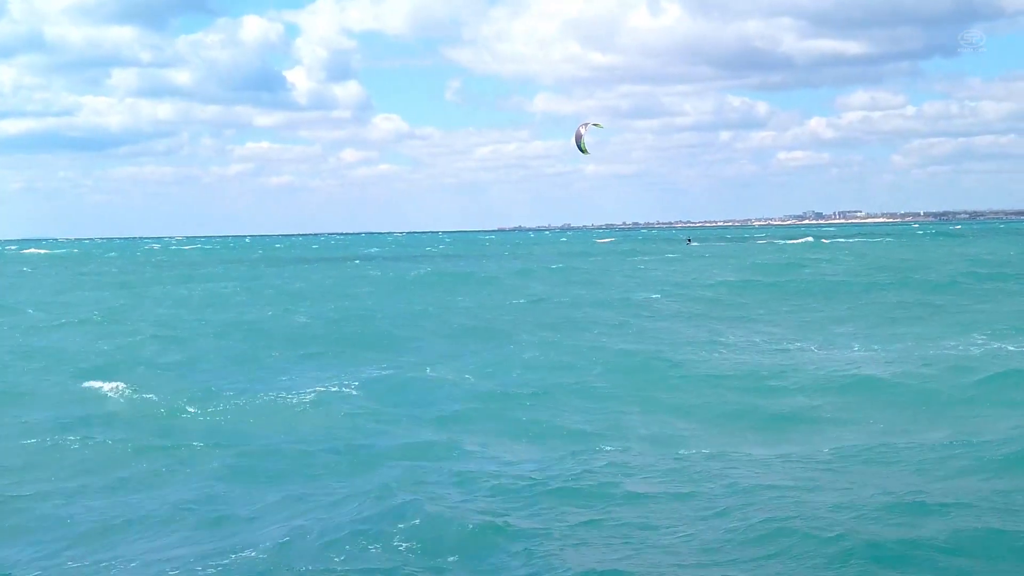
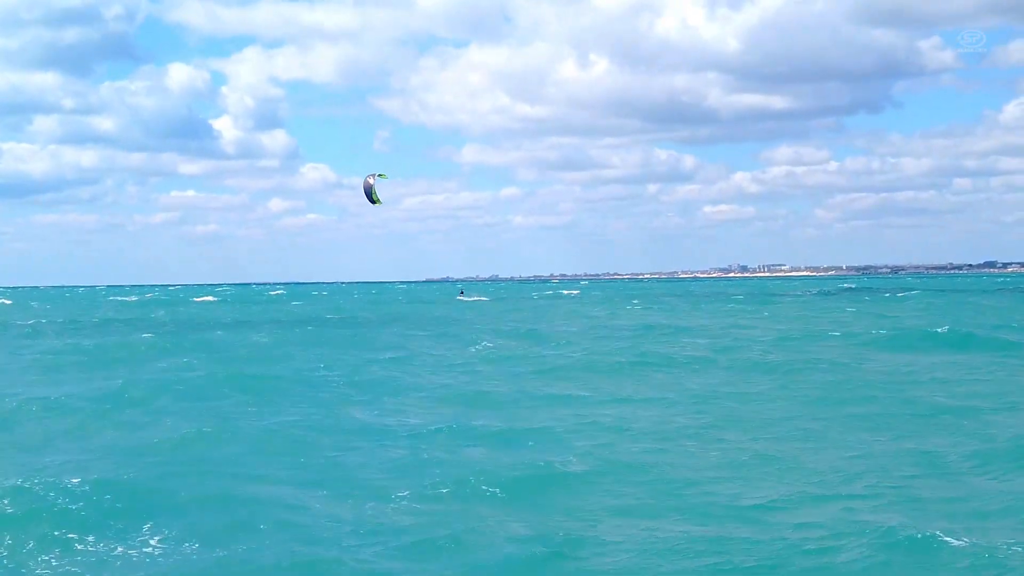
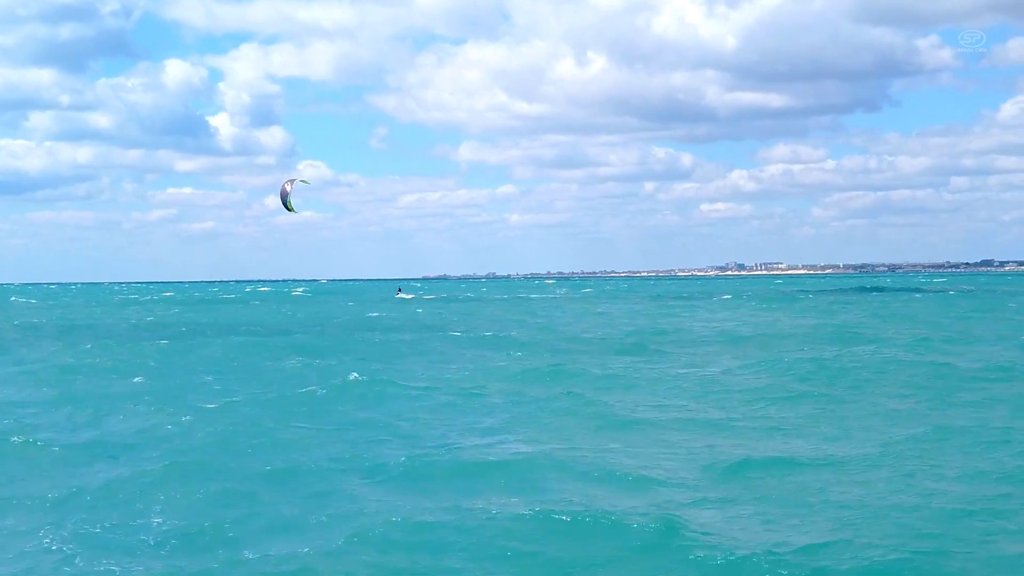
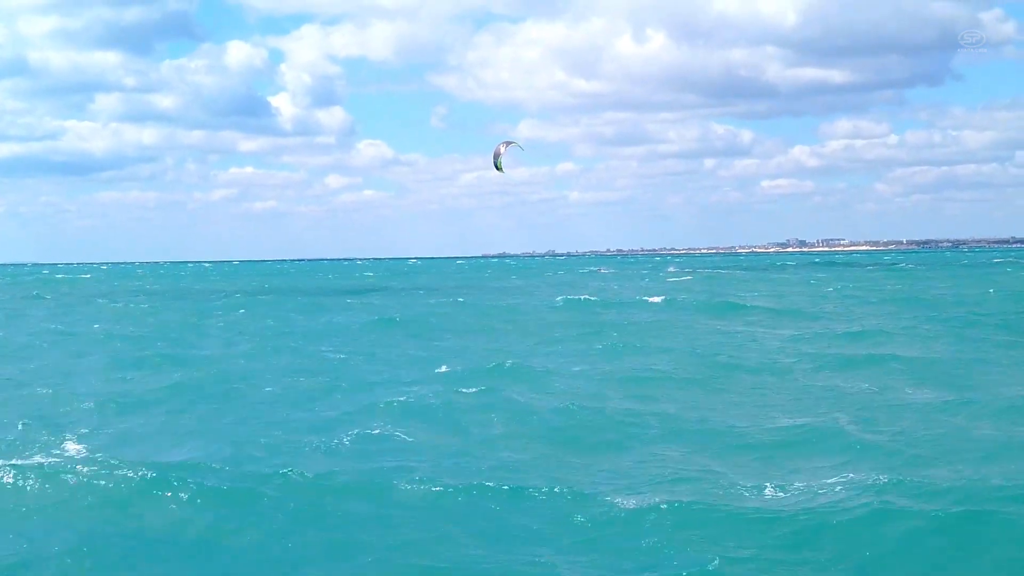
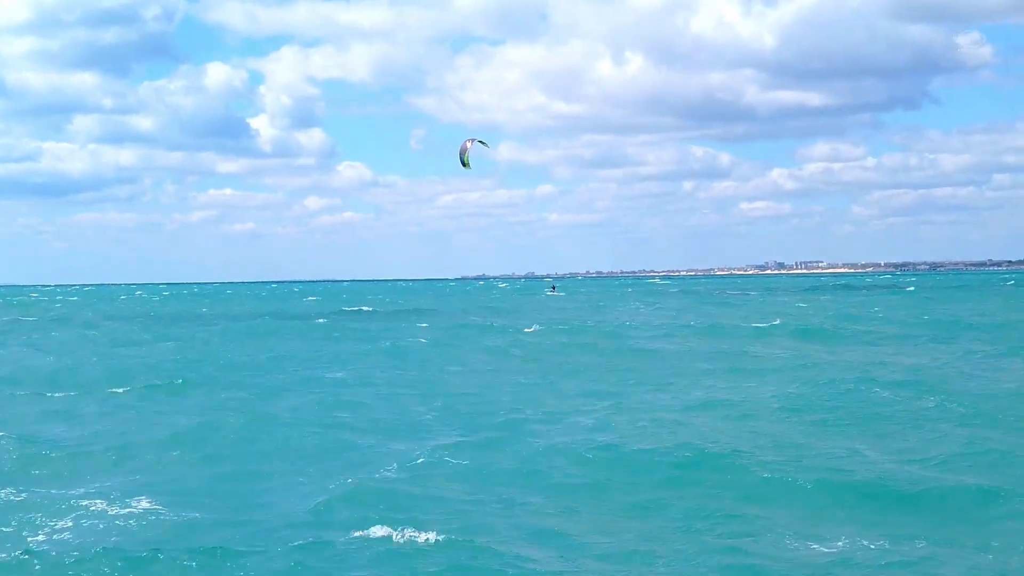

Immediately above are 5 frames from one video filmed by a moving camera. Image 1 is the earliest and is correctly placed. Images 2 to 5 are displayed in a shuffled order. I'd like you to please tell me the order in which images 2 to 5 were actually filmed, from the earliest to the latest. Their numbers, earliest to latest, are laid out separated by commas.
4, 5, 2, 3
